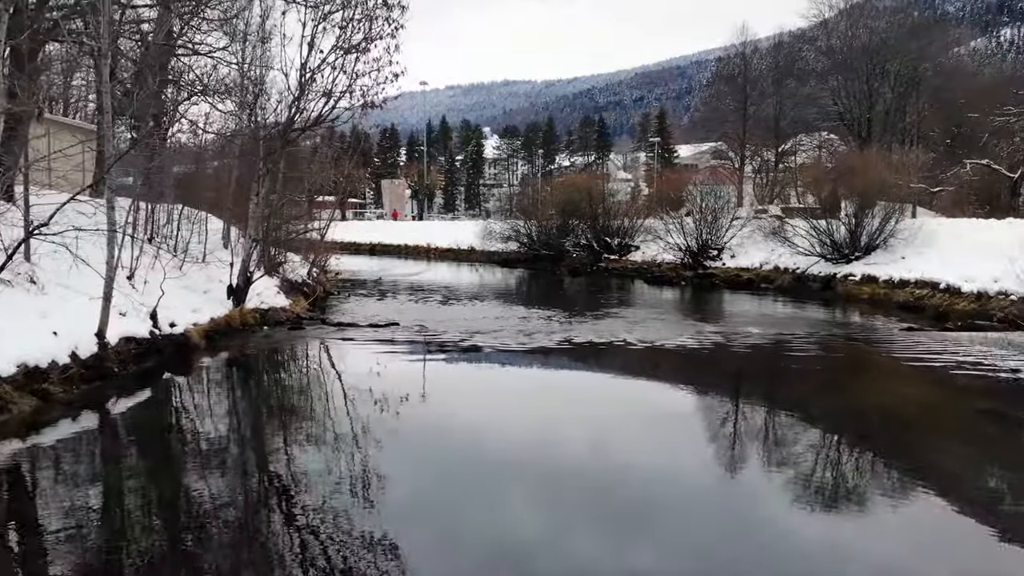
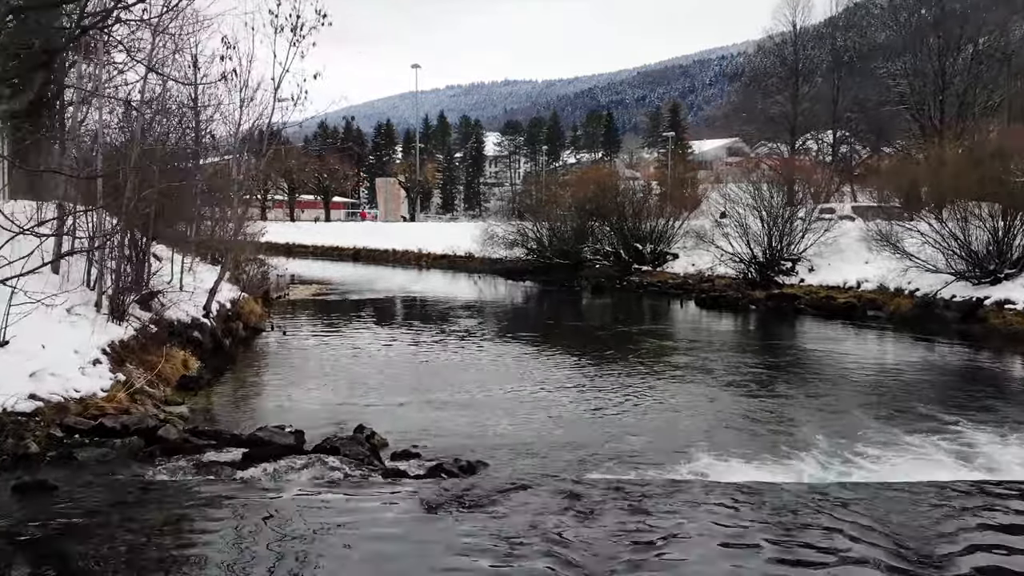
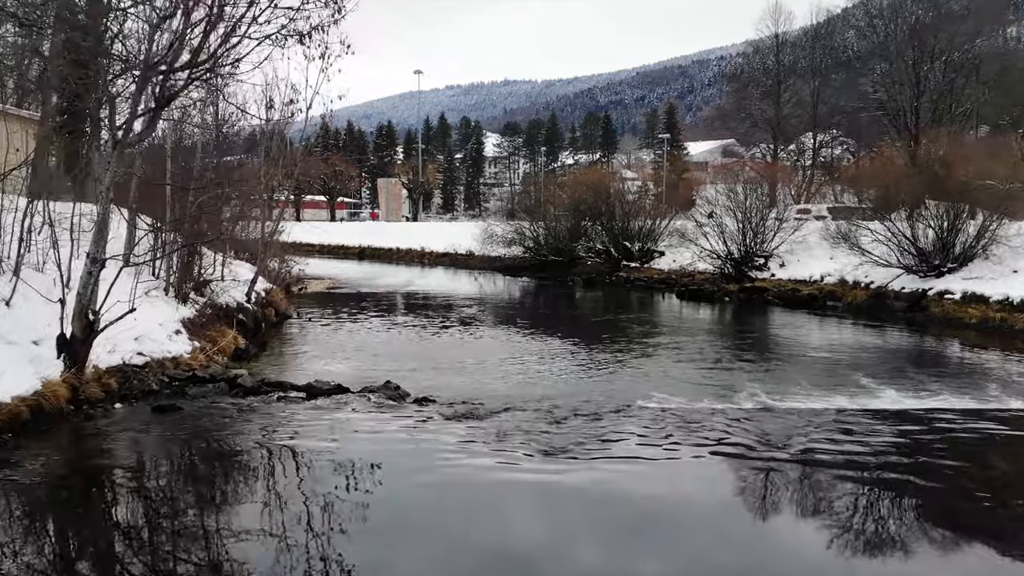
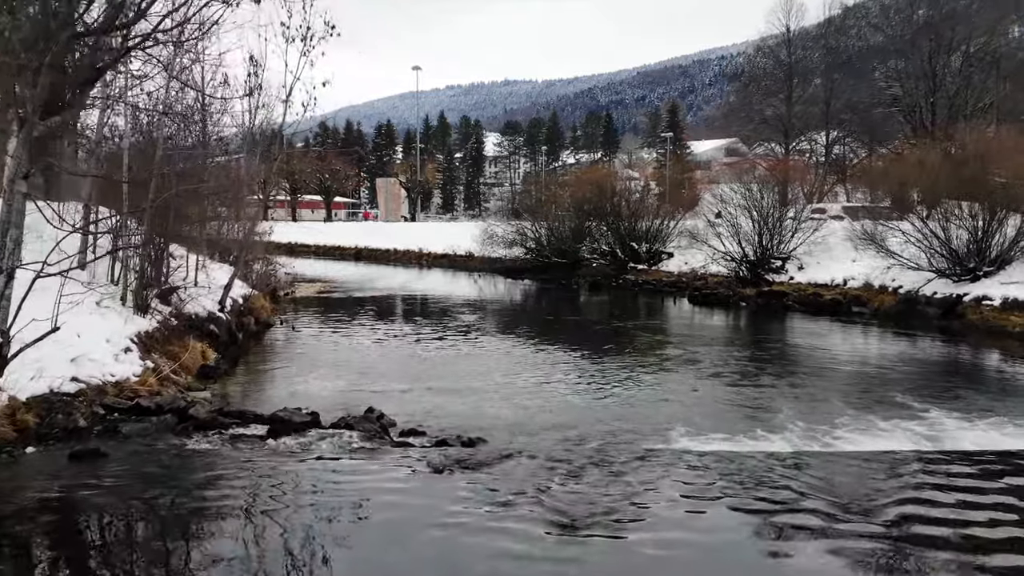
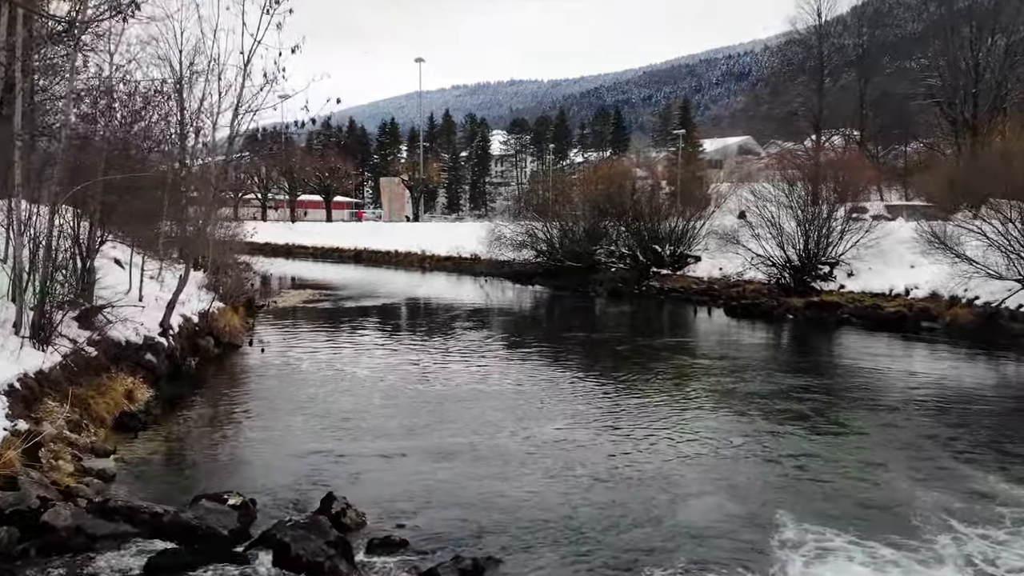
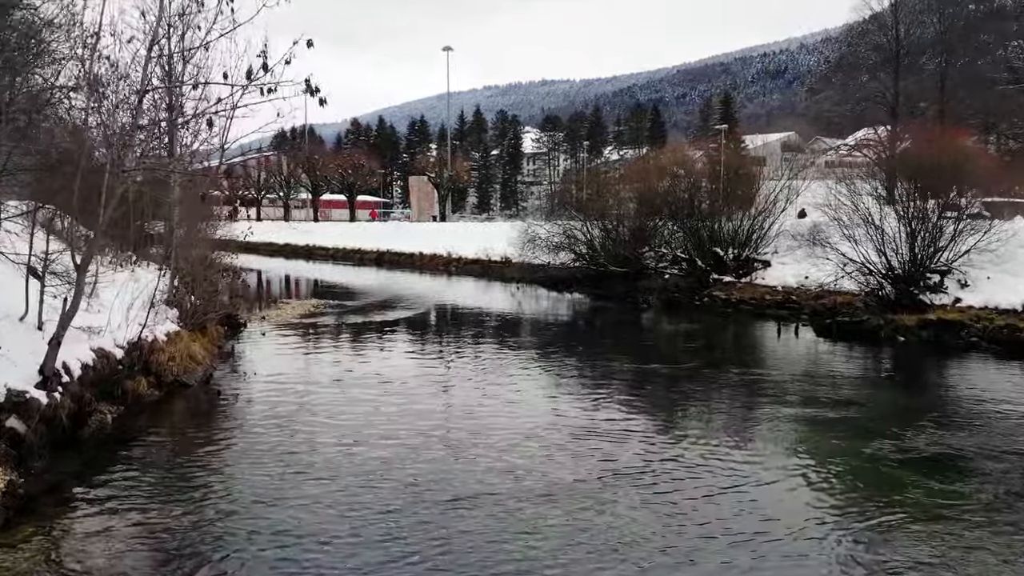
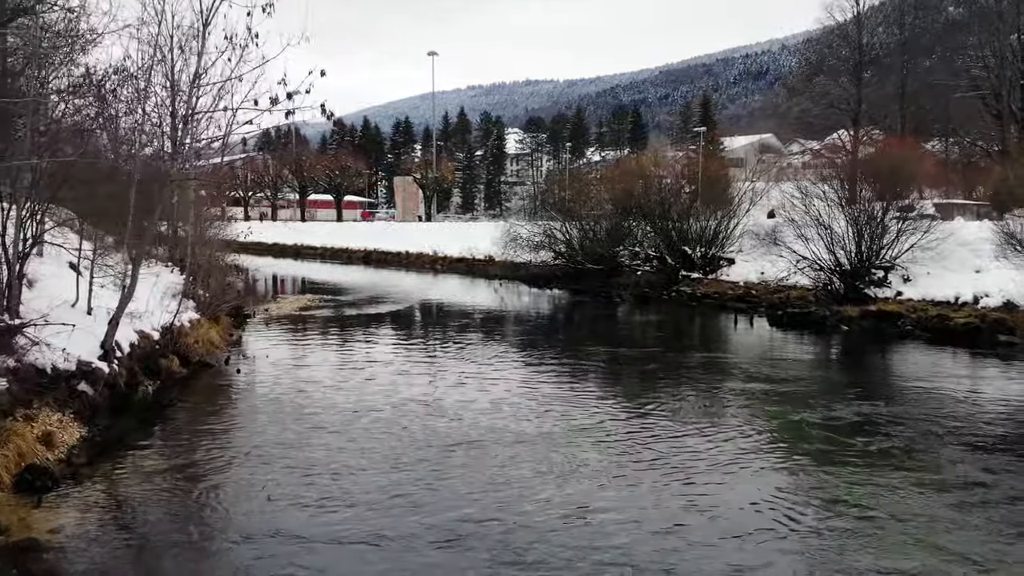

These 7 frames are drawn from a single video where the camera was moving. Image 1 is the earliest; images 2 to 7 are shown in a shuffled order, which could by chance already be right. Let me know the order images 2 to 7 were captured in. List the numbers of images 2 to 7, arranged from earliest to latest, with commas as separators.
3, 4, 2, 5, 7, 6
